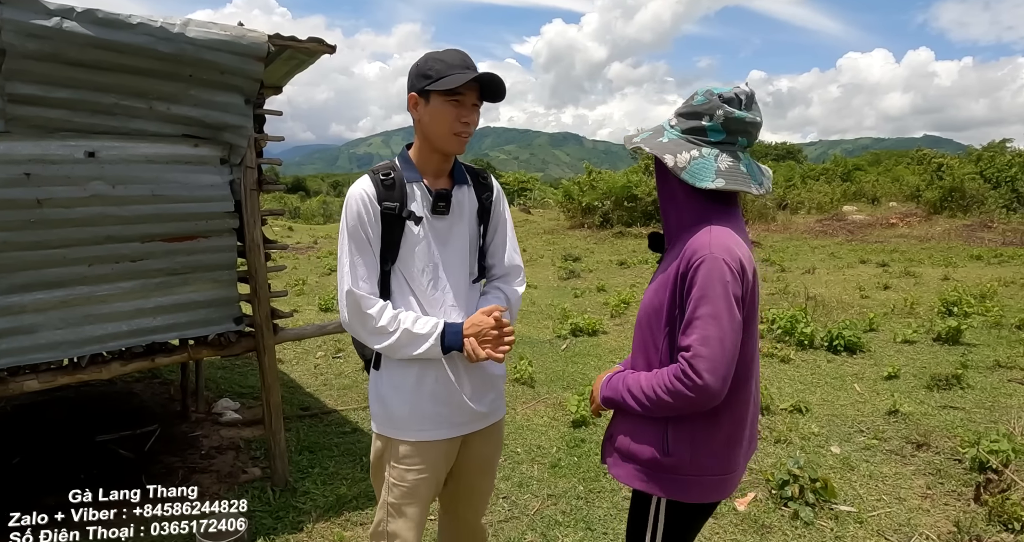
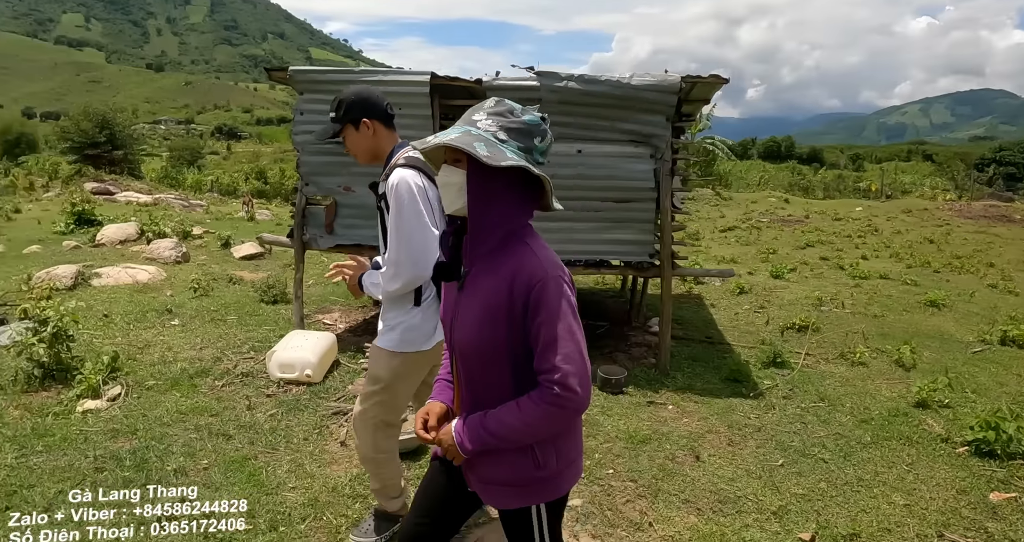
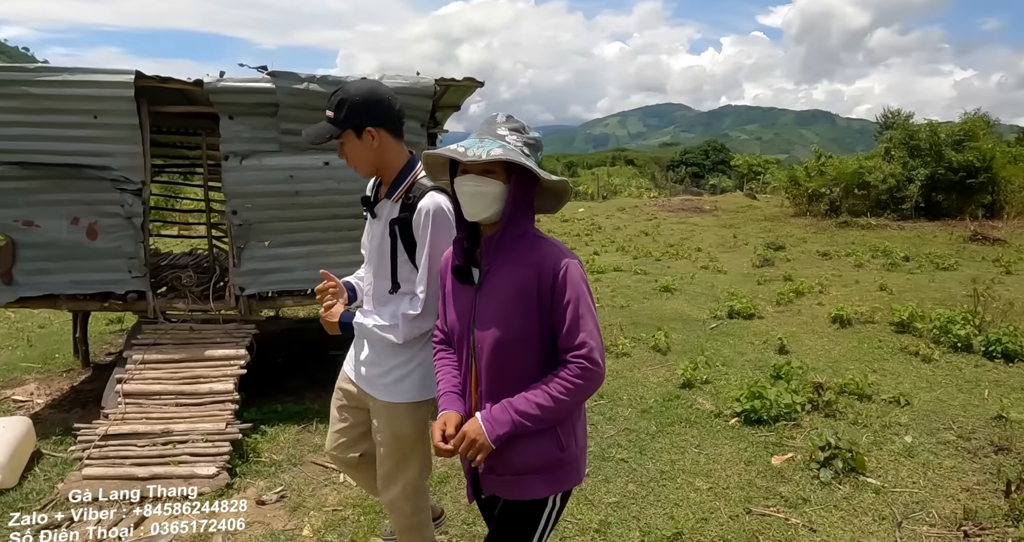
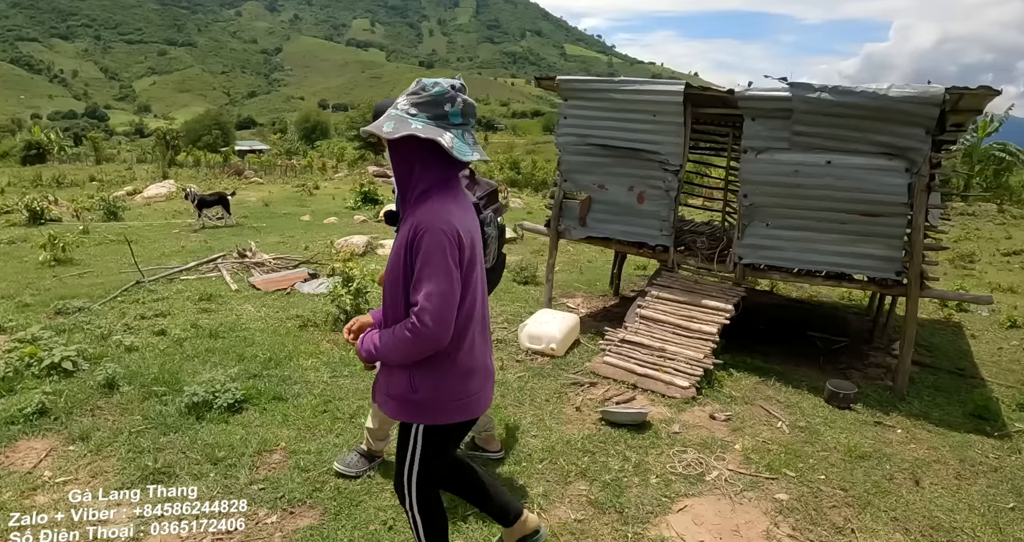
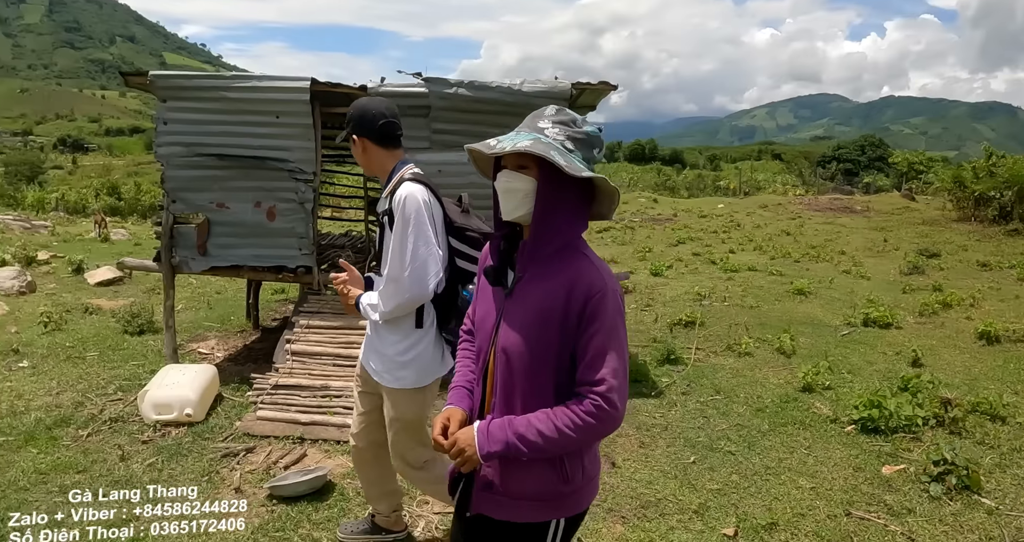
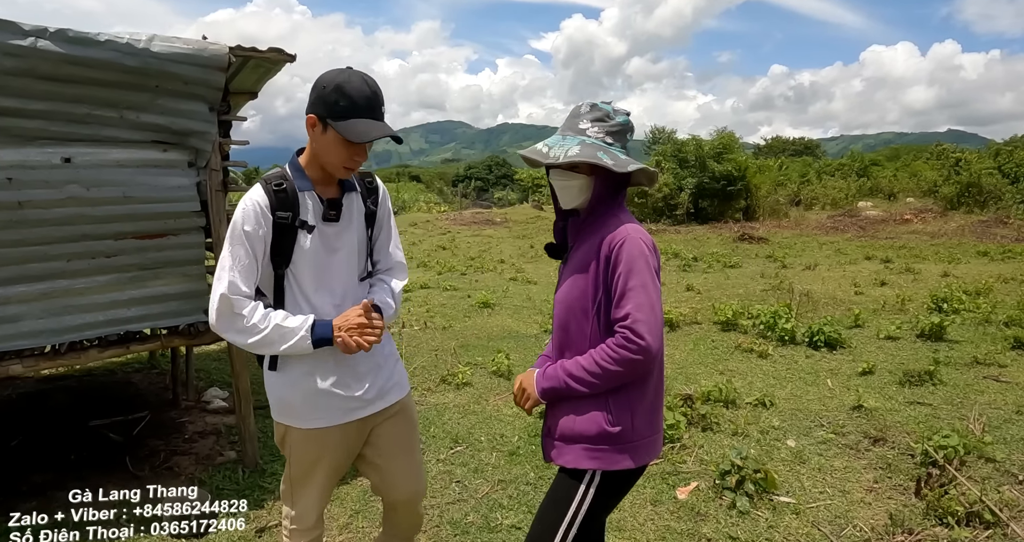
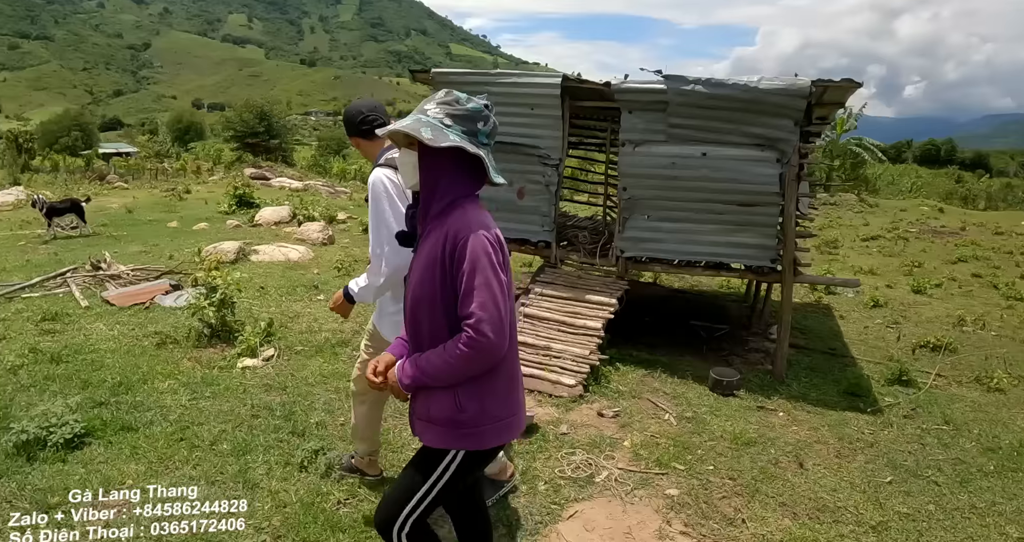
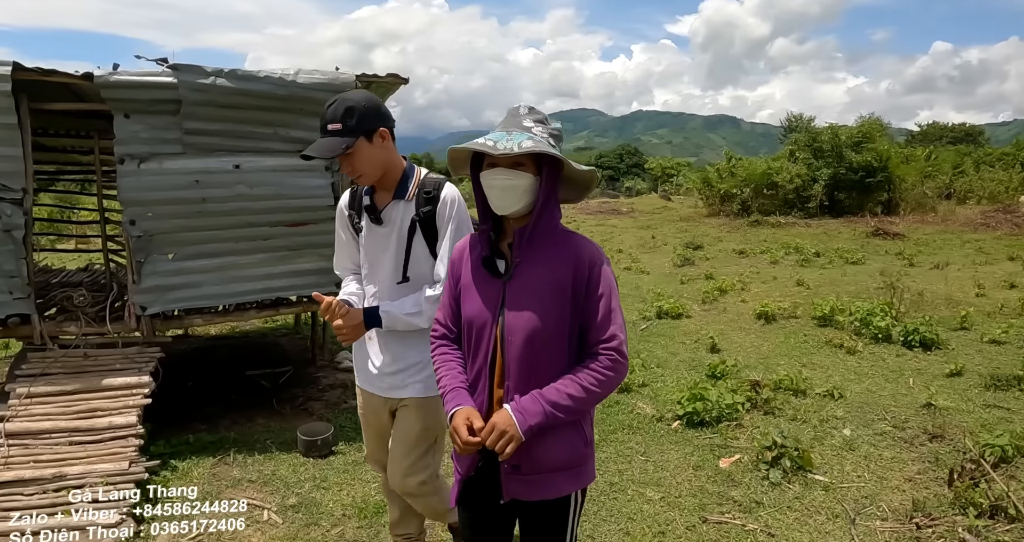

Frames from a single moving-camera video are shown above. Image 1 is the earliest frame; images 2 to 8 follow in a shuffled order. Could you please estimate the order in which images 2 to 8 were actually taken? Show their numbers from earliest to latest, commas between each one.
6, 8, 3, 5, 2, 7, 4
